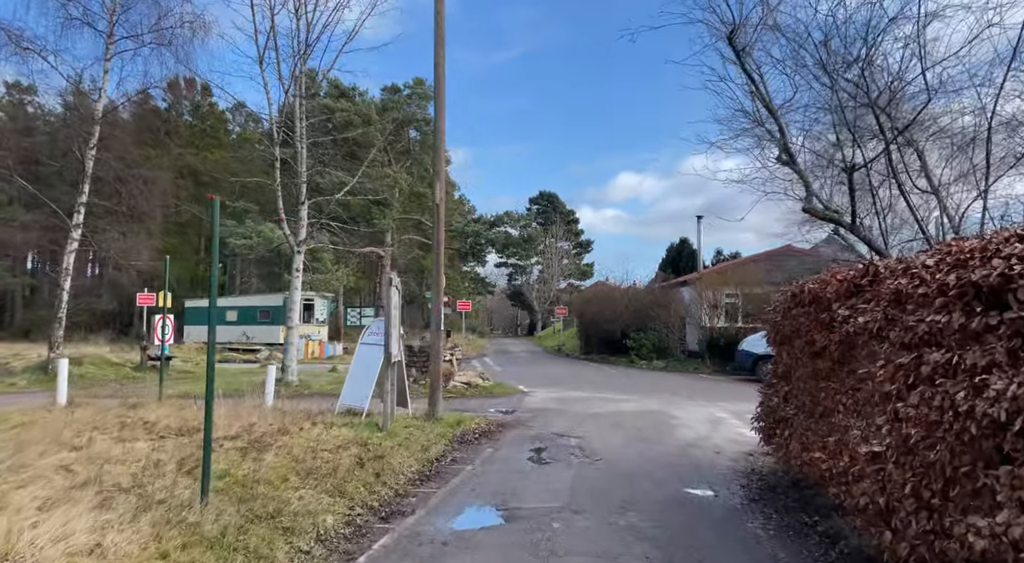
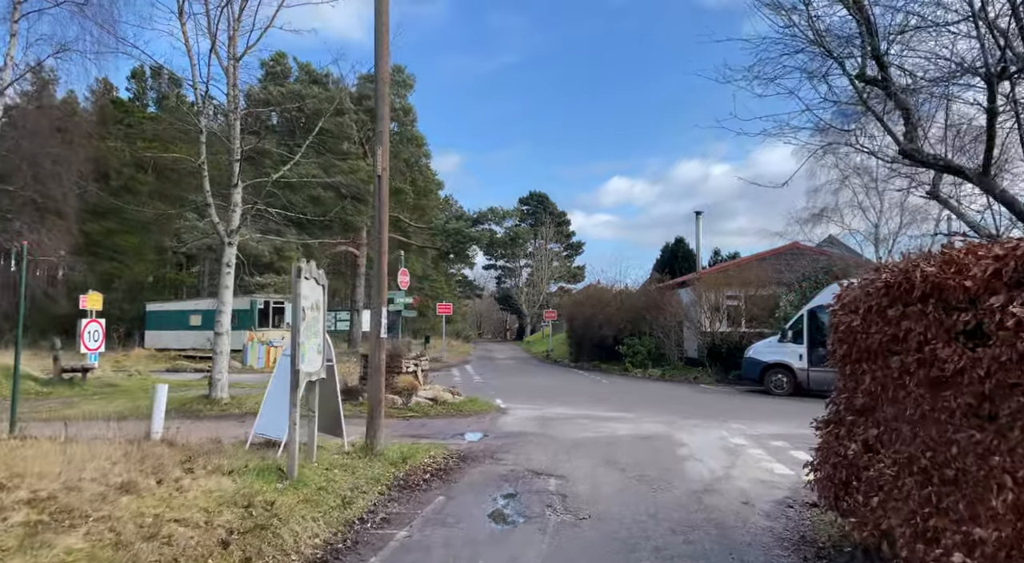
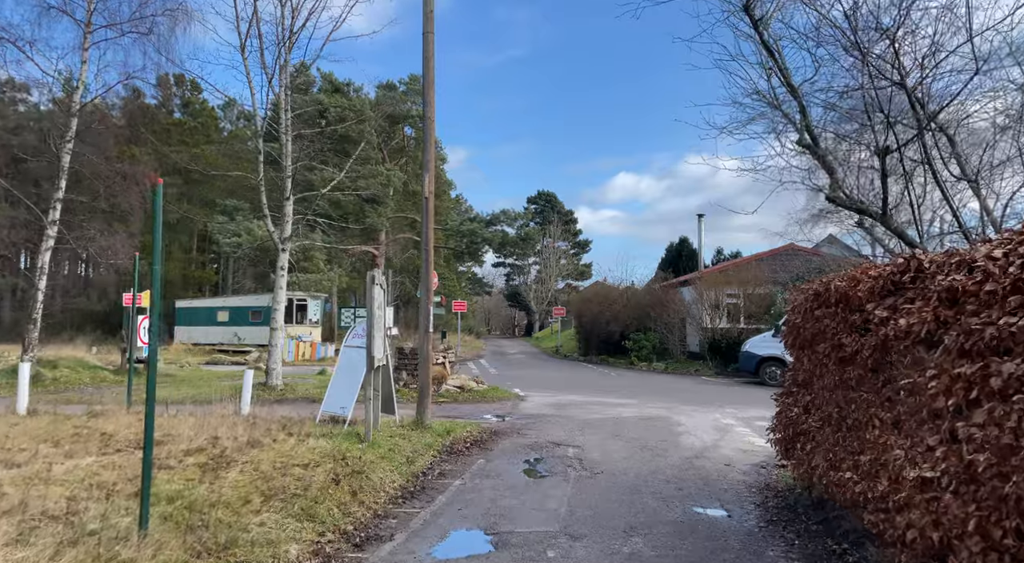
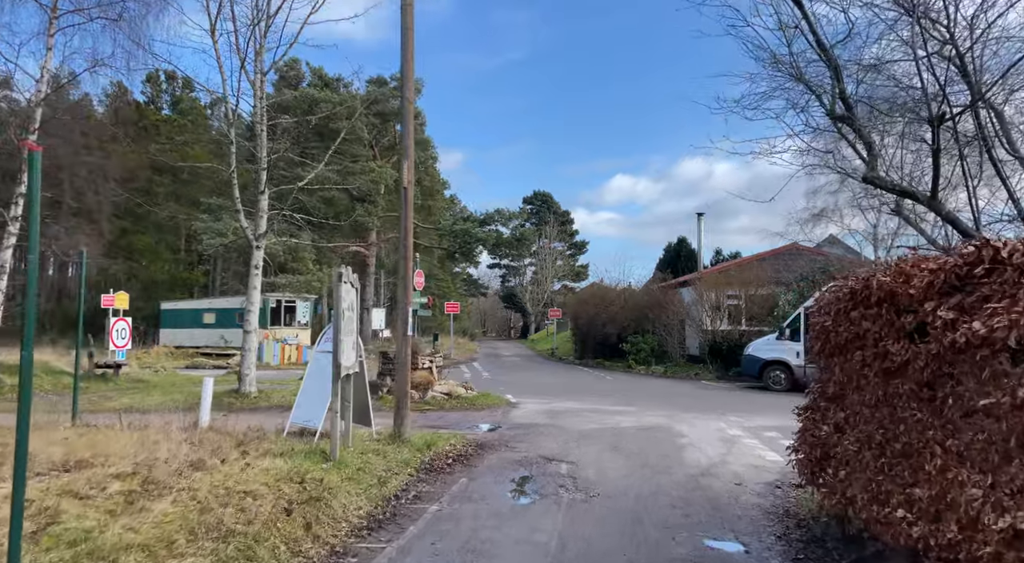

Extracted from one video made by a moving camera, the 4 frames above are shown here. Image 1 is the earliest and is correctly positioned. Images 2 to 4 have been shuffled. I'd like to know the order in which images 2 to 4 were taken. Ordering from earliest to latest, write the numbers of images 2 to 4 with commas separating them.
3, 4, 2
